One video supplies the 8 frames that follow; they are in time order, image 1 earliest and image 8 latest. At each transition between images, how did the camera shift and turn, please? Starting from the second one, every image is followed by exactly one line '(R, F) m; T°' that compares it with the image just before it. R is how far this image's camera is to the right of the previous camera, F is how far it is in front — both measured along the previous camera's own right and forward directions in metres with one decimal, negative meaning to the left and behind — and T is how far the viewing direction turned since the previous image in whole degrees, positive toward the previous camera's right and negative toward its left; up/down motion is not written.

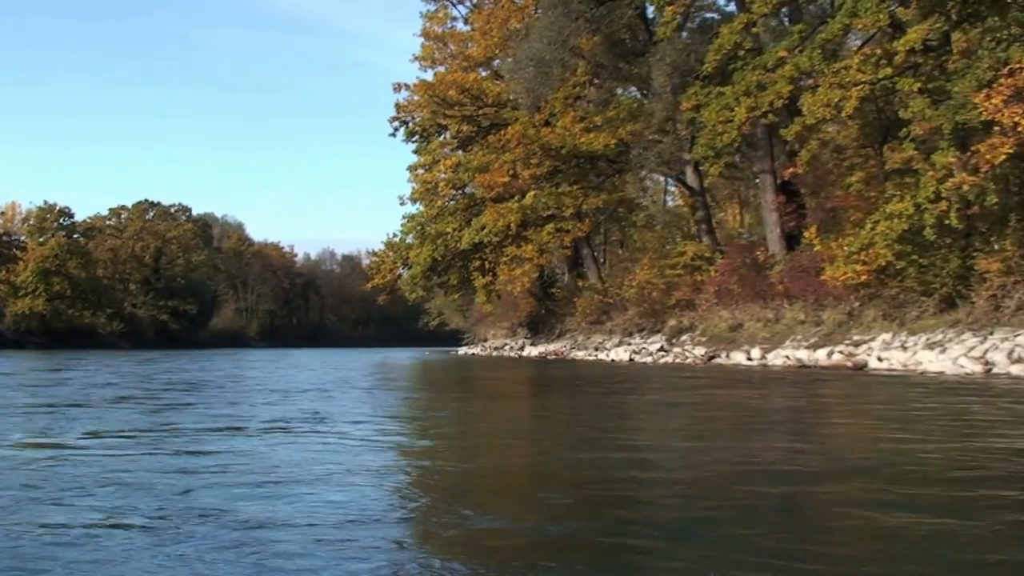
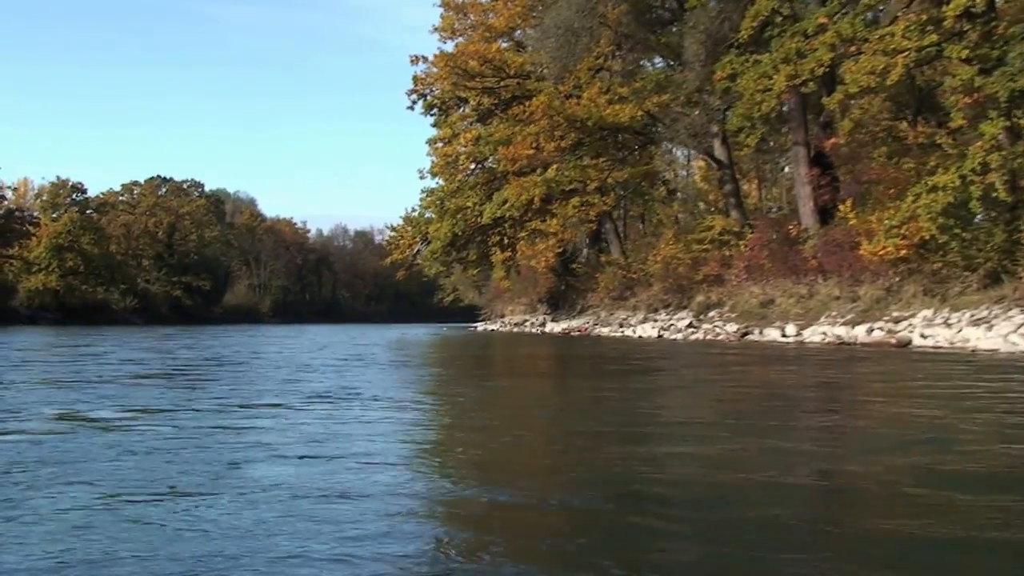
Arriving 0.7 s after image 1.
(-0.4, +0.5) m; -1°
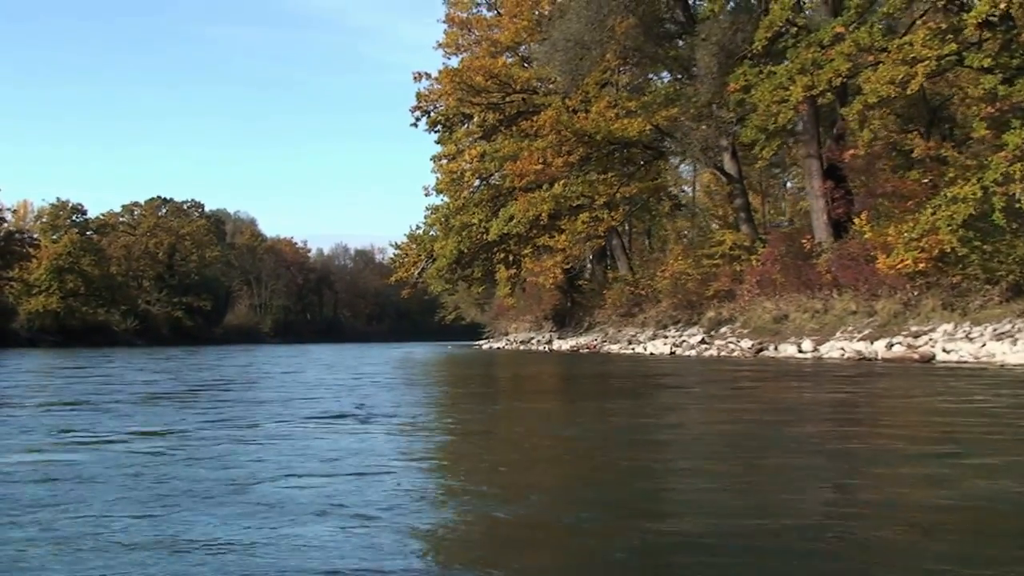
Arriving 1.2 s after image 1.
(-0.2, +0.4) m; 0°
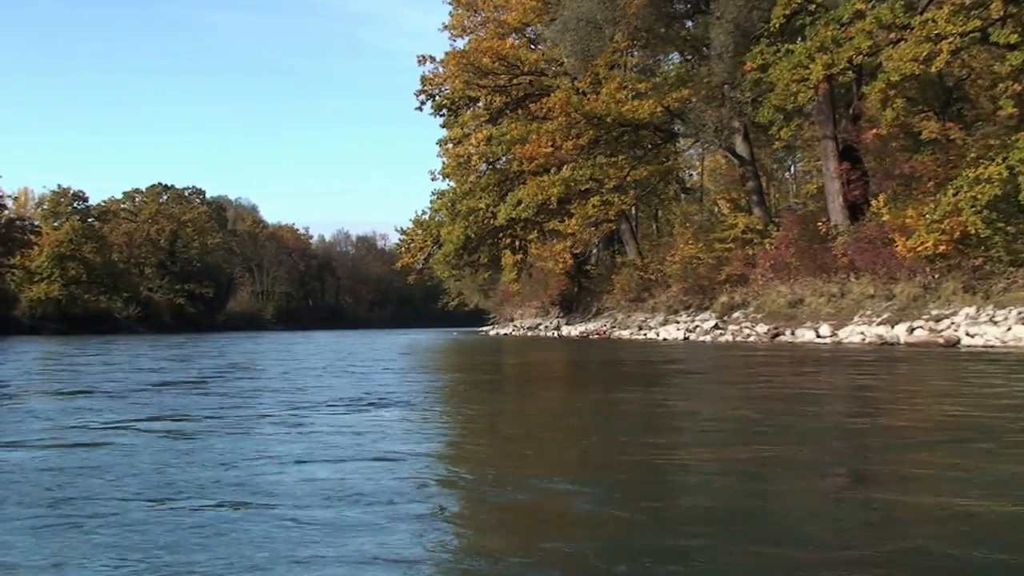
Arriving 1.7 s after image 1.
(-0.2, +0.4) m; 0°
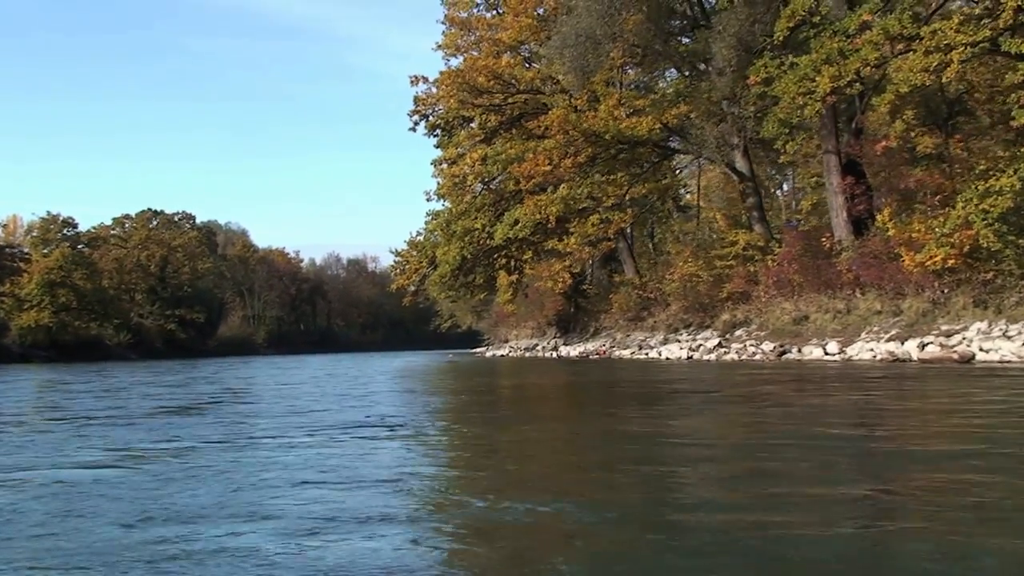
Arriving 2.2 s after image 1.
(-0.2, +0.4) m; +1°
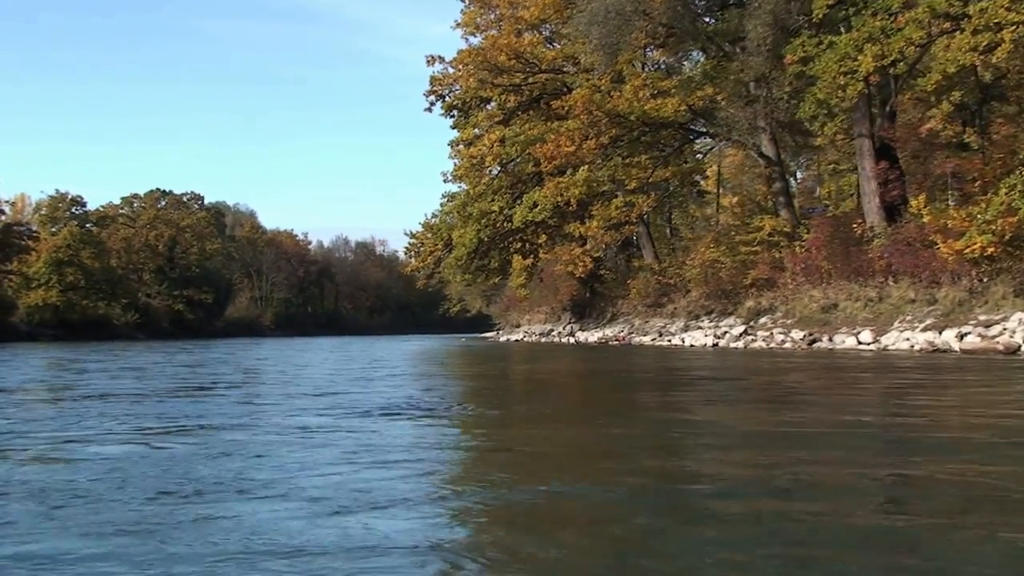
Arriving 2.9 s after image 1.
(-0.4, +0.5) m; 0°
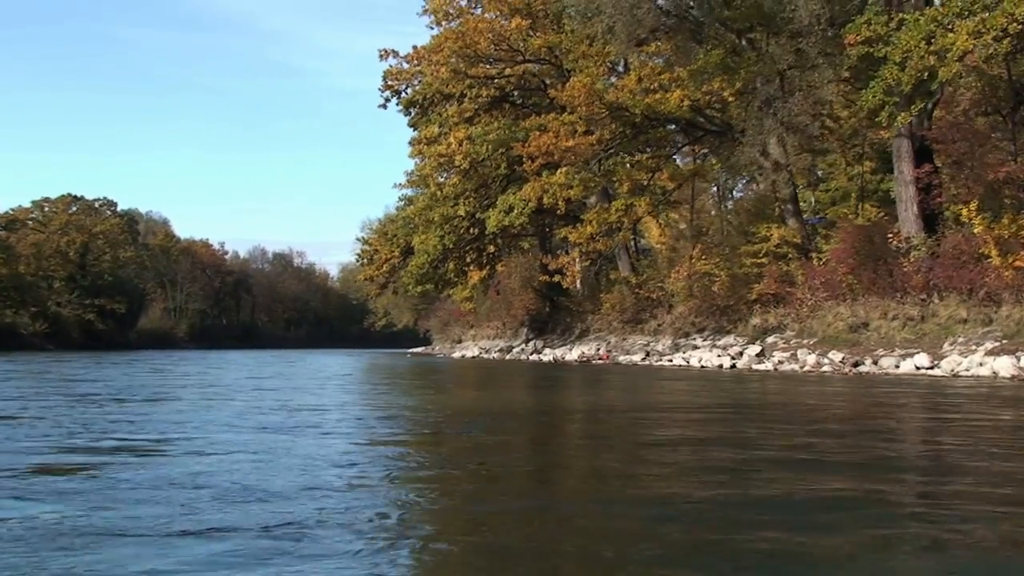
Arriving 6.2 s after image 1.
(-1.6, +3.1) m; +5°
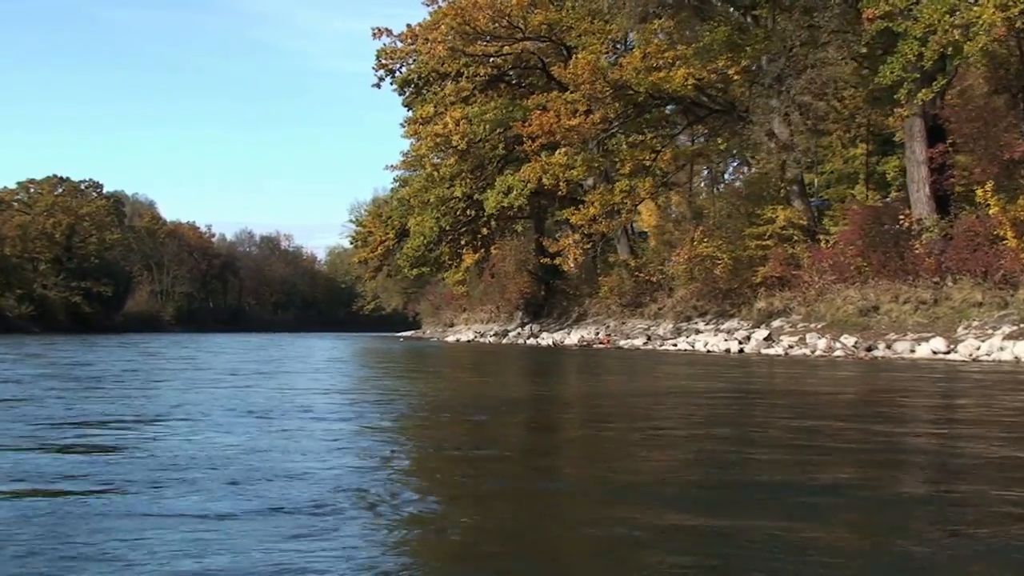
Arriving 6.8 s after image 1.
(-0.3, +0.5) m; +1°
